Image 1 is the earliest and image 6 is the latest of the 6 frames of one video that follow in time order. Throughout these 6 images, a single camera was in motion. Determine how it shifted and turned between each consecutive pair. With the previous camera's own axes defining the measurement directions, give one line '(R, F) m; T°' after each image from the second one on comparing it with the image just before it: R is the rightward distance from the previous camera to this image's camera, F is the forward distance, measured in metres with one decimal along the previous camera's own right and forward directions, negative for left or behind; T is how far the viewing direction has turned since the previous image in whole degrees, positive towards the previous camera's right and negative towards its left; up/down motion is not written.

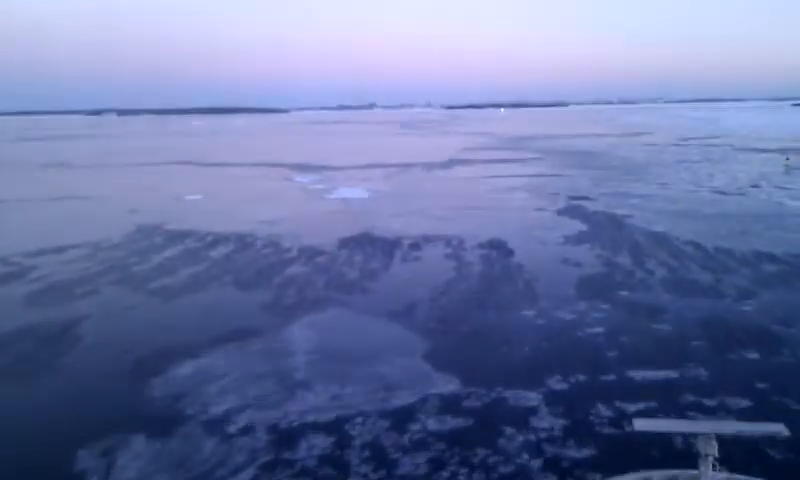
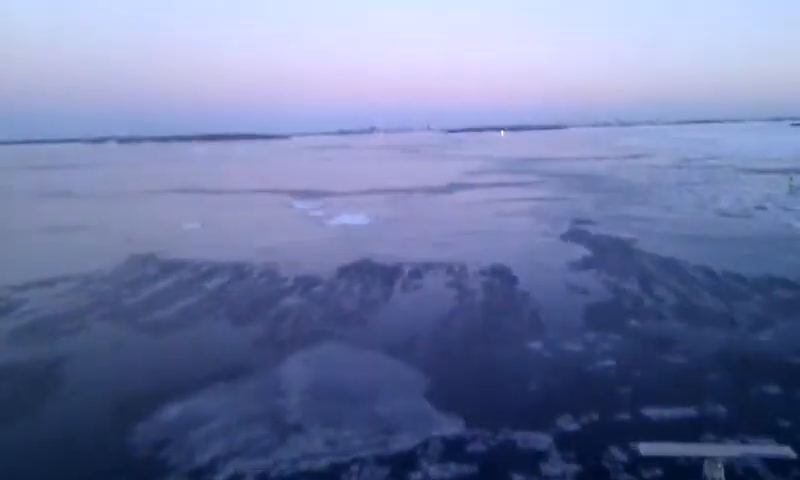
(0.0, +0.2) m; 0°
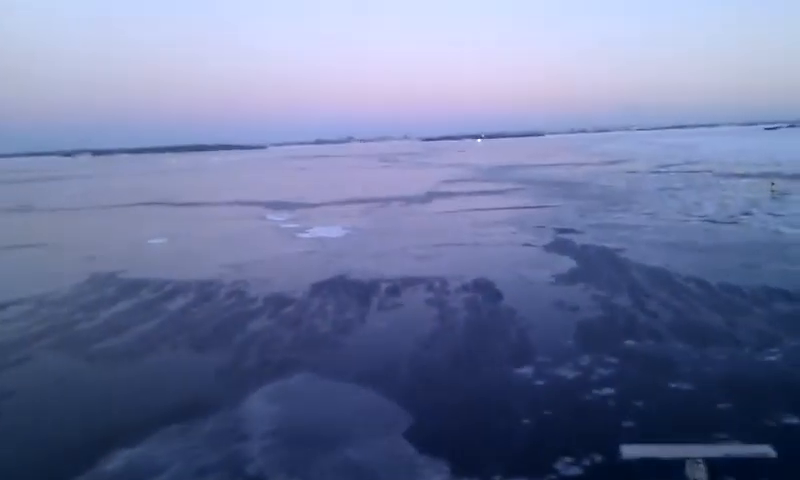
(0.0, +0.4) m; +2°
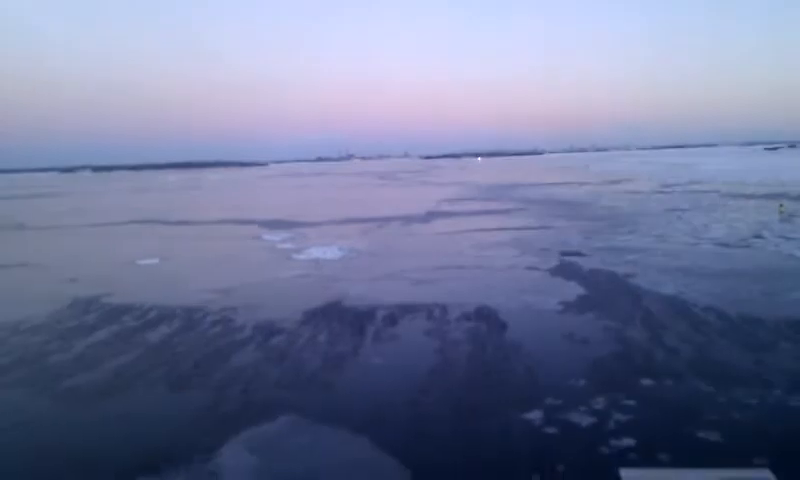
(0.0, +0.4) m; 0°
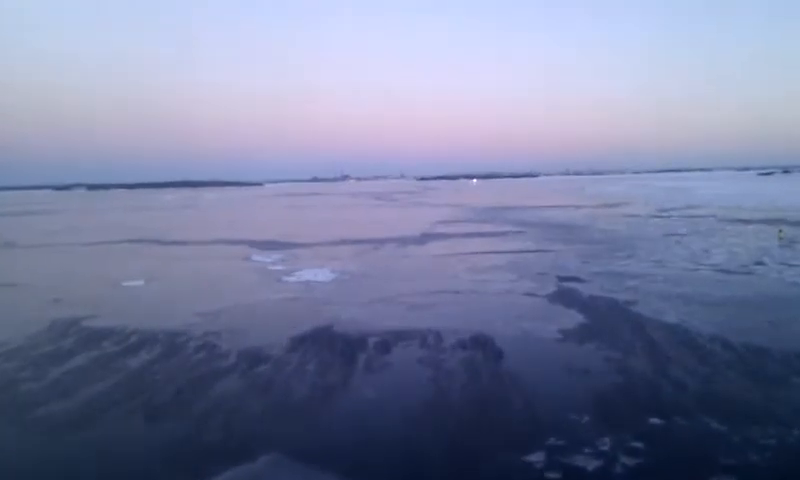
(0.0, +0.2) m; 0°
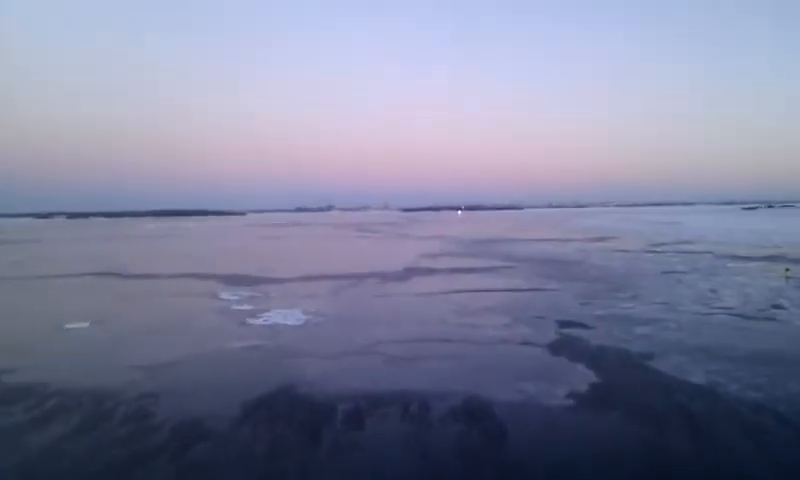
(0.0, +1.0) m; +1°
